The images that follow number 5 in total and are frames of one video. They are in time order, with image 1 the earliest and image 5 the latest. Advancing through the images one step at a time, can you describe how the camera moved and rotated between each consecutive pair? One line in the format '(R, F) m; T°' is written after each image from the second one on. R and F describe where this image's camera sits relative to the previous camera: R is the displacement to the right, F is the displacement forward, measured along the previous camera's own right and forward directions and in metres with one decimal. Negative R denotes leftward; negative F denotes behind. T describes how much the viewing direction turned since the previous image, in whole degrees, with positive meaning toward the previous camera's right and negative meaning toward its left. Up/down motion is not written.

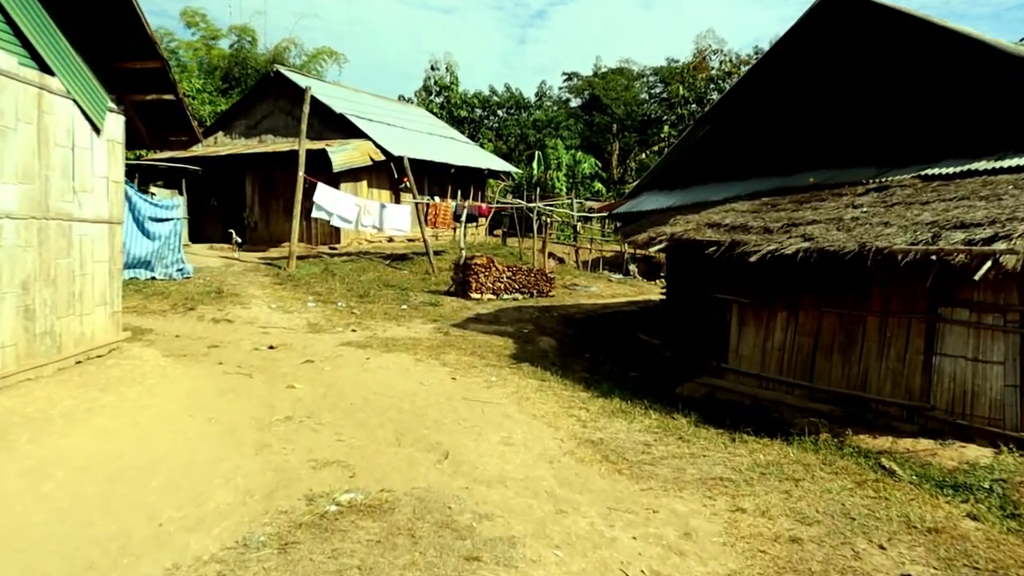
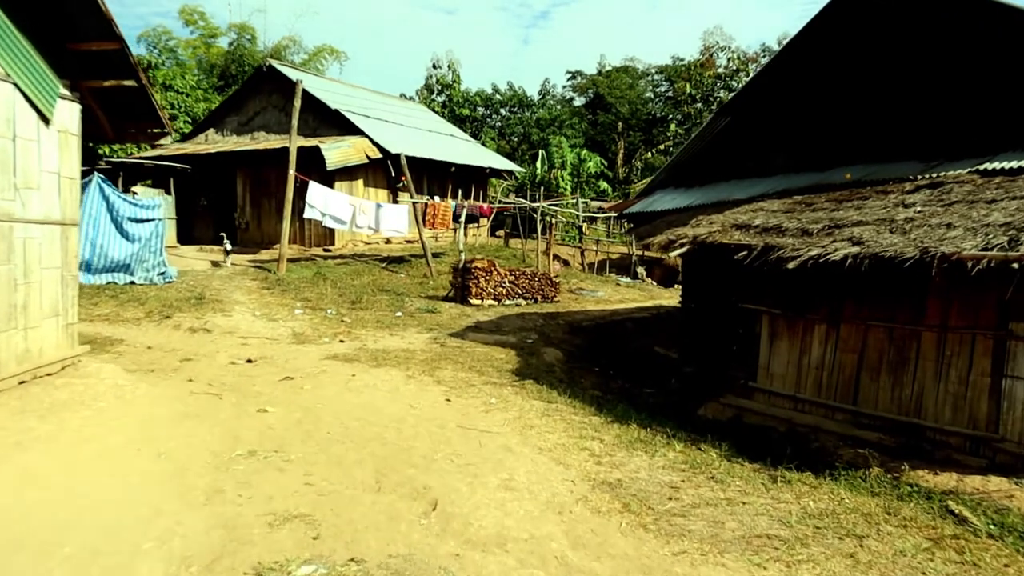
(0.0, +0.9) m; 0°
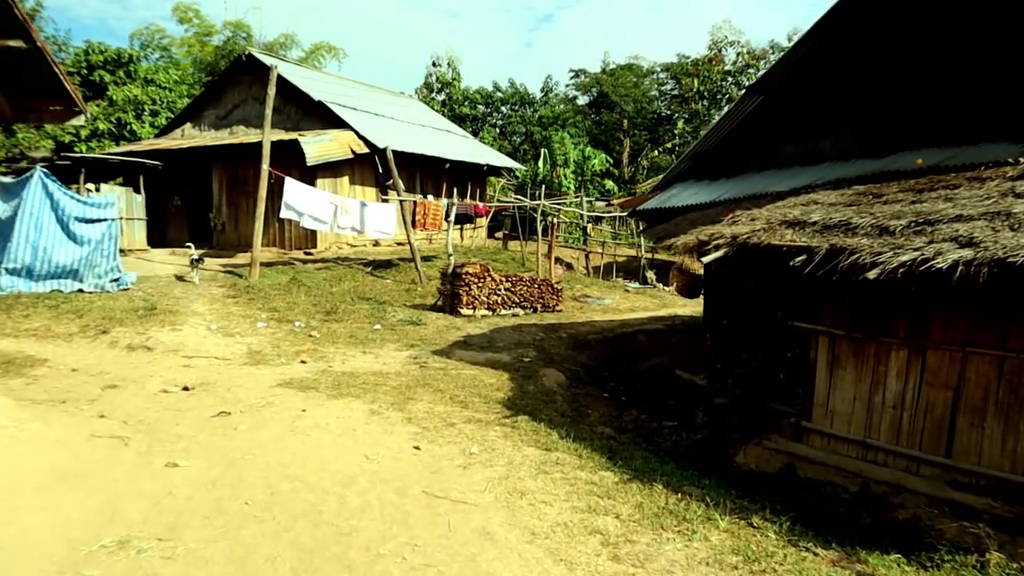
(+0.1, +1.6) m; 0°
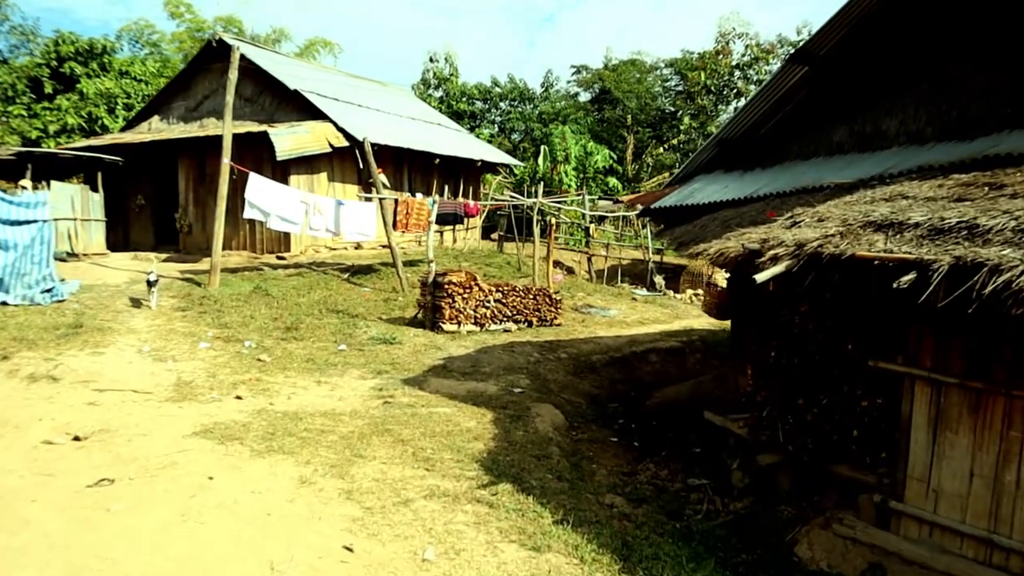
(+0.2, +1.6) m; 0°
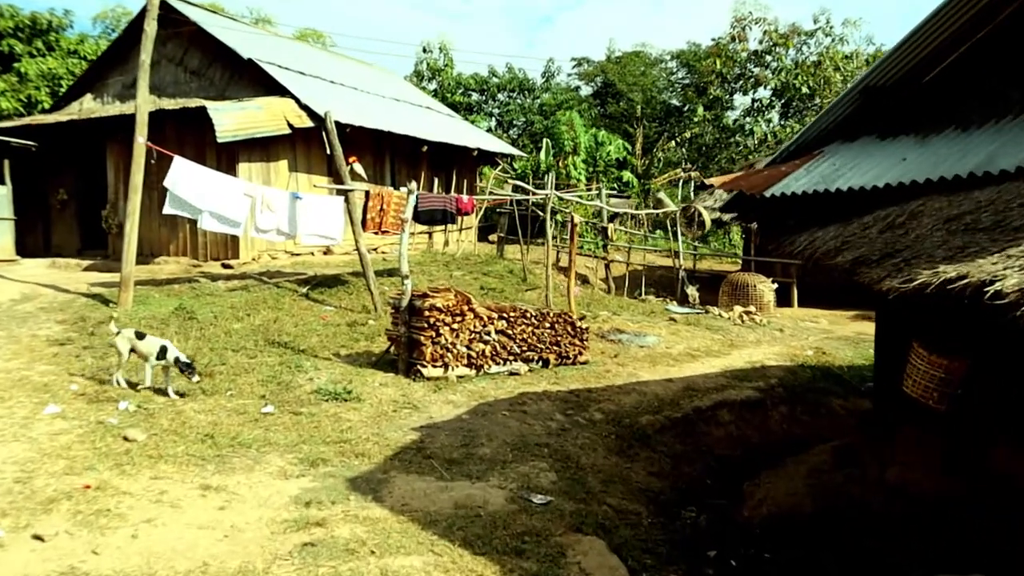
(-0.1, +3.0) m; 0°
